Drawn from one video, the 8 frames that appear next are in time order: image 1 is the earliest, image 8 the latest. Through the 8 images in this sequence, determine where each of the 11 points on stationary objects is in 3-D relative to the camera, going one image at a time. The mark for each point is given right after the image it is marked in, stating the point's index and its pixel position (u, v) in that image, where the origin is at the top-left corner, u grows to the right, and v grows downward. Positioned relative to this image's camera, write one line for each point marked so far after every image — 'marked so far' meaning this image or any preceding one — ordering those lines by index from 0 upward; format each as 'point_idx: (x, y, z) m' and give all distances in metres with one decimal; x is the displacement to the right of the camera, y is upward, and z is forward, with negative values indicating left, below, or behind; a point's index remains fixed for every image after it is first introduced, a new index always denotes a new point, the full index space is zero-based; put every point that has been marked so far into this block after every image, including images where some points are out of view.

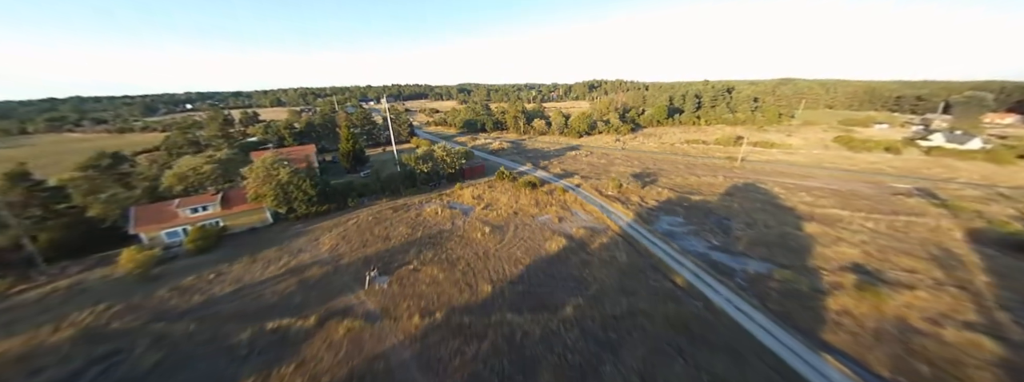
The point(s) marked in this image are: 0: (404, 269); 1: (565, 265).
0: (-7.6, -5.4, +18.5) m
1: (+3.9, -5.2, +18.7) m
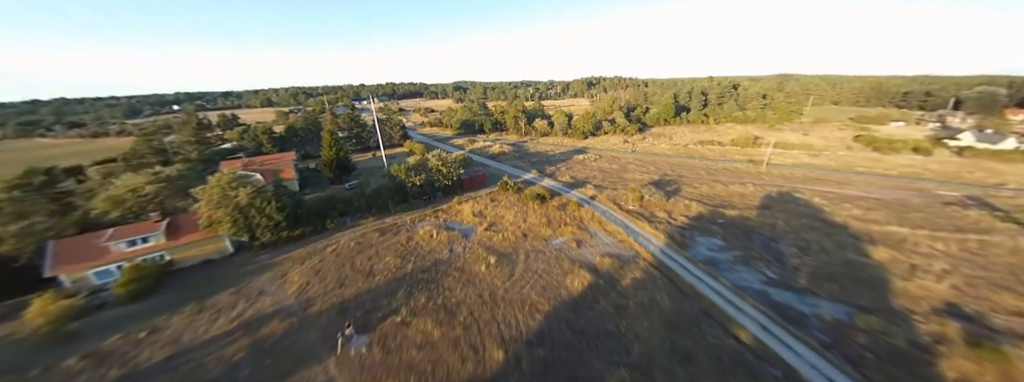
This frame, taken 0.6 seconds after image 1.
0: (-6.7, -7.2, +14.4) m
1: (+4.8, -6.9, +14.7) m
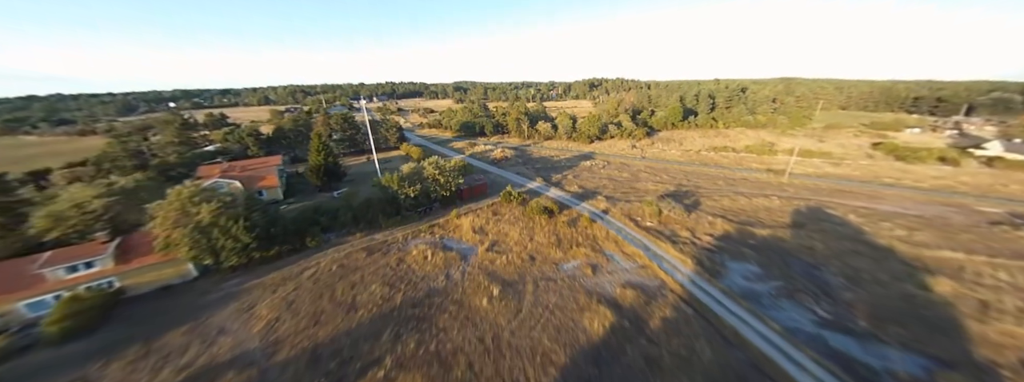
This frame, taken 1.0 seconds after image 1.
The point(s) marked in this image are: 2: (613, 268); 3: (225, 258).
0: (-6.3, -8.4, +11.7) m
1: (+5.2, -8.1, +12.0) m
2: (+7.1, -5.4, +18.7) m
3: (-19.0, -4.4, +17.5) m
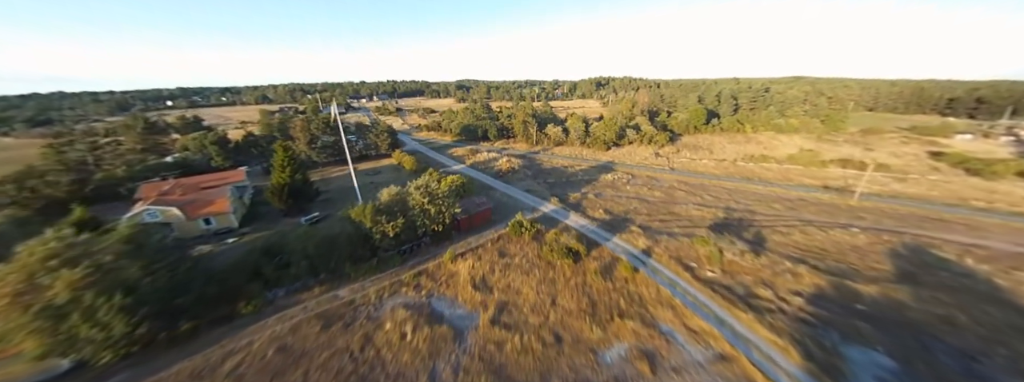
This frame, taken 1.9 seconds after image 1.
0: (-5.6, -11.0, +5.7) m
1: (+5.9, -10.8, +5.9) m
2: (+7.9, -8.1, +12.6) m
3: (-18.2, -6.9, +11.6) m
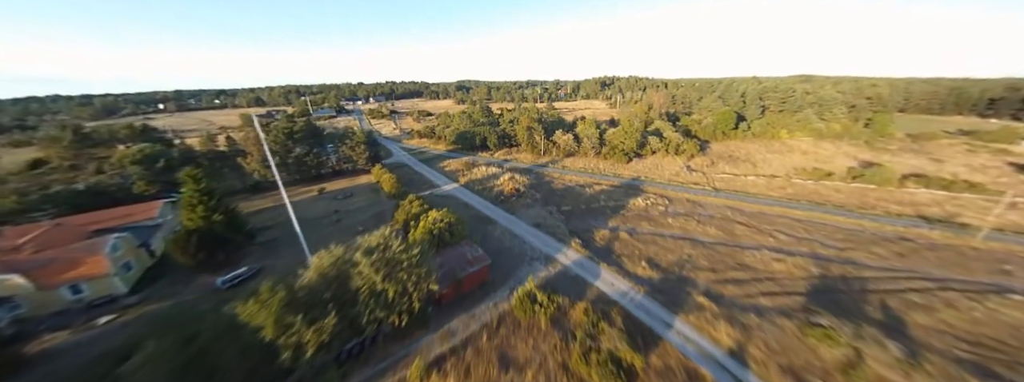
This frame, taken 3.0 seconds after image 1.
0: (-5.2, -14.1, -1.6) m
1: (+6.3, -13.9, -1.5) m
2: (+8.3, -11.2, +5.1) m
3: (-17.8, -10.0, +4.3) m
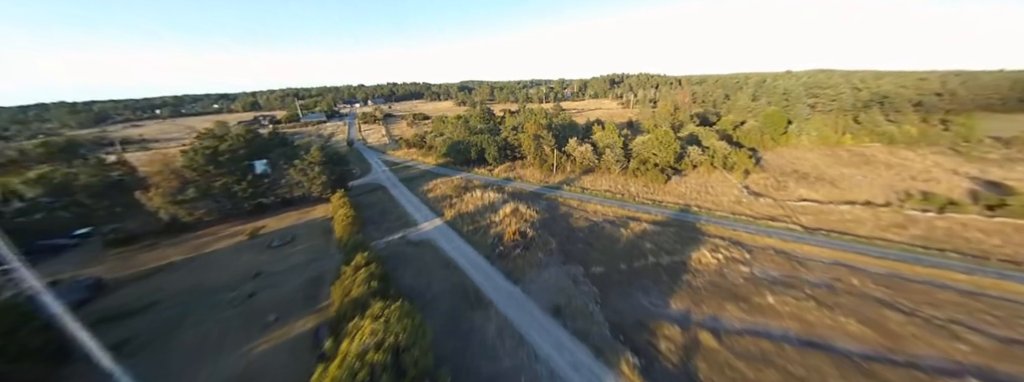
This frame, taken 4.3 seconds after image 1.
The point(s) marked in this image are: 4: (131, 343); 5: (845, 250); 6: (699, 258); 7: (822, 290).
0: (-5.4, -17.7, -10.3) m
1: (+6.1, -17.4, -10.3) m
2: (+8.3, -14.6, -3.8) m
3: (-17.9, -13.7, -4.2) m
4: (-19.4, -7.6, +13.7) m
5: (+24.7, -4.3, +19.7) m
6: (+13.0, -4.8, +18.3) m
7: (+18.8, -5.9, +16.2) m
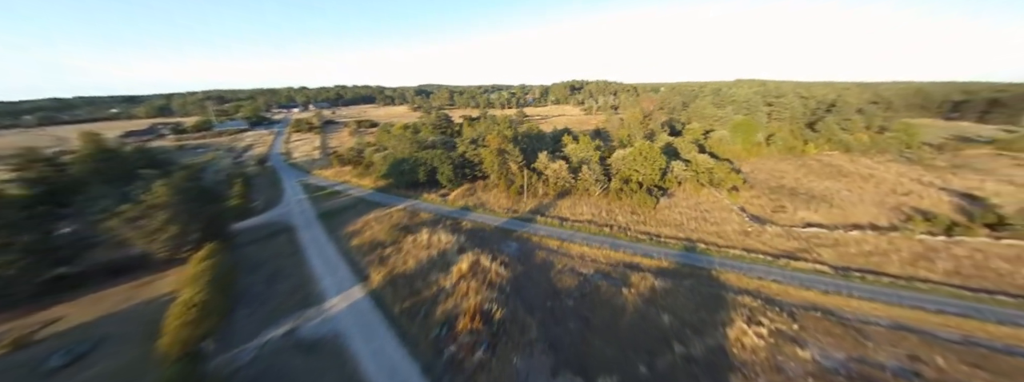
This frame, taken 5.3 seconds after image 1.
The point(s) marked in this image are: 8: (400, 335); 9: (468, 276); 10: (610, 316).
0: (-3.1, -20.3, -18.0) m
1: (+8.3, -19.6, -16.6) m
2: (+9.5, -16.9, -9.8) m
3: (-16.4, -16.9, -13.5) m
4: (-20.4, -11.2, +4.2) m
5: (+22.5, -6.4, +15.7) m
6: (+11.1, -7.3, +12.9) m
7: (+17.1, -8.1, +11.4) m
8: (-5.3, -7.2, +13.3) m
9: (-2.4, -5.4, +16.3) m
10: (+5.1, -6.7, +14.9) m
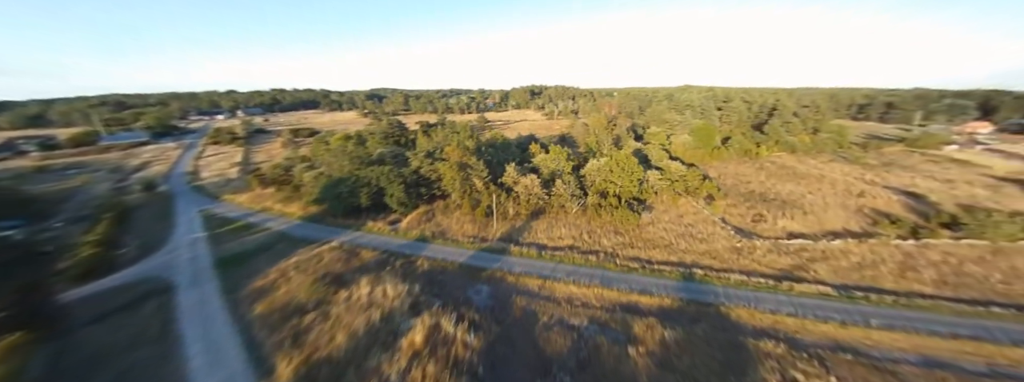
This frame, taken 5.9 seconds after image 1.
0: (+0.8, -21.6, -22.6) m
1: (+11.8, -20.4, -19.7) m
2: (+12.0, -17.8, -12.8) m
3: (-13.1, -18.9, -19.7) m
4: (-19.6, -13.8, -2.7) m
5: (+21.2, -7.2, +14.3) m
6: (+10.3, -8.5, +10.0) m
7: (+16.5, -9.1, +9.4) m
8: (-6.0, -9.2, +8.4) m
9: (-3.6, -7.4, +11.7) m
10: (+4.1, -8.3, +11.3) m
